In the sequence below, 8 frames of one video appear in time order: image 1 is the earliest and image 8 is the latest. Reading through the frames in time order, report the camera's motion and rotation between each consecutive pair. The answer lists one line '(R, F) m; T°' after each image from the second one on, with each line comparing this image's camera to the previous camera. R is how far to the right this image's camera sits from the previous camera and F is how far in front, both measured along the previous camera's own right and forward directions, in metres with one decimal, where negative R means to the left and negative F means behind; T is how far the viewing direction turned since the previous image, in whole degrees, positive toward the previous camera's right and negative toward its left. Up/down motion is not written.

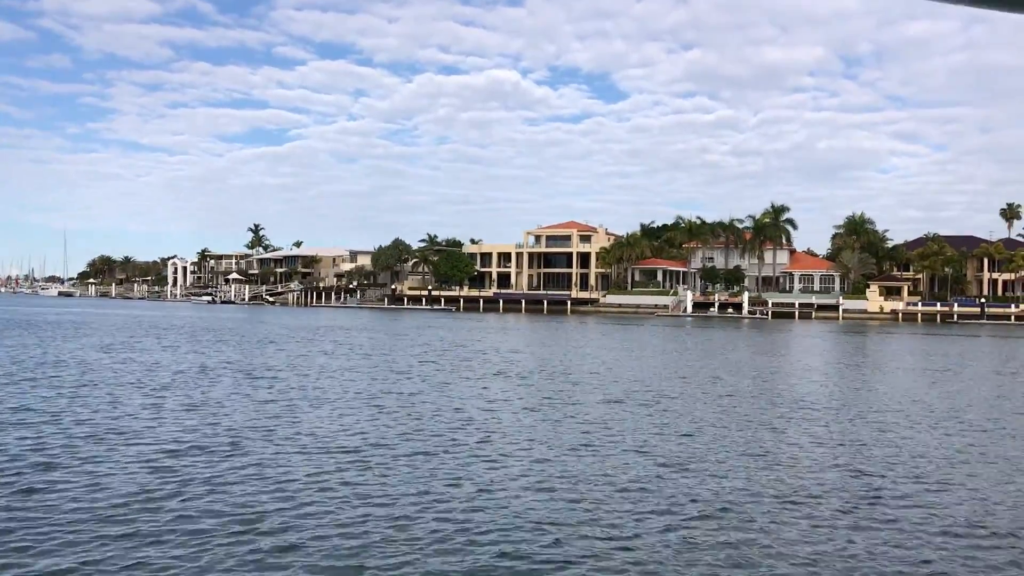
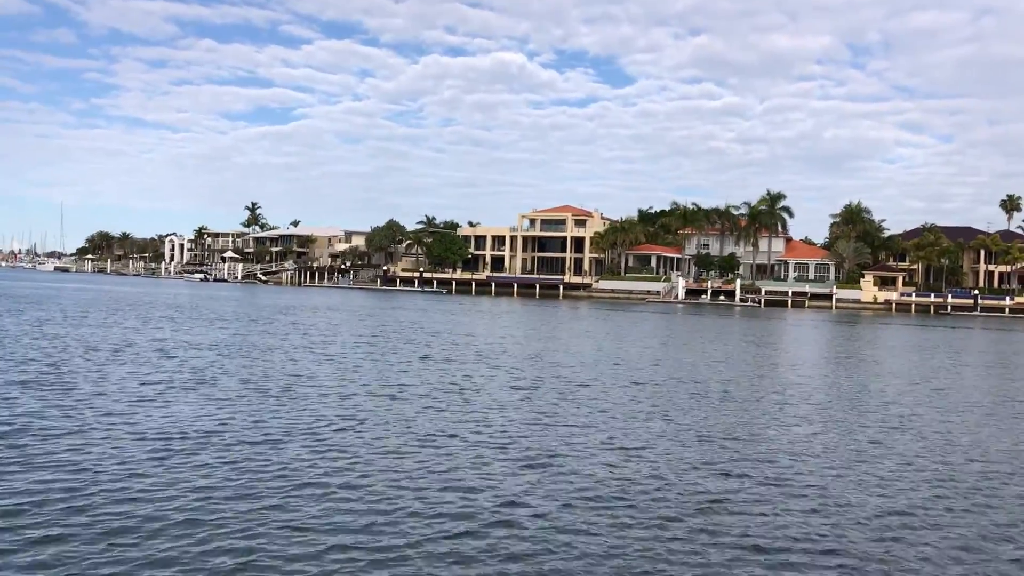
(+1.0, +0.7) m; 0°
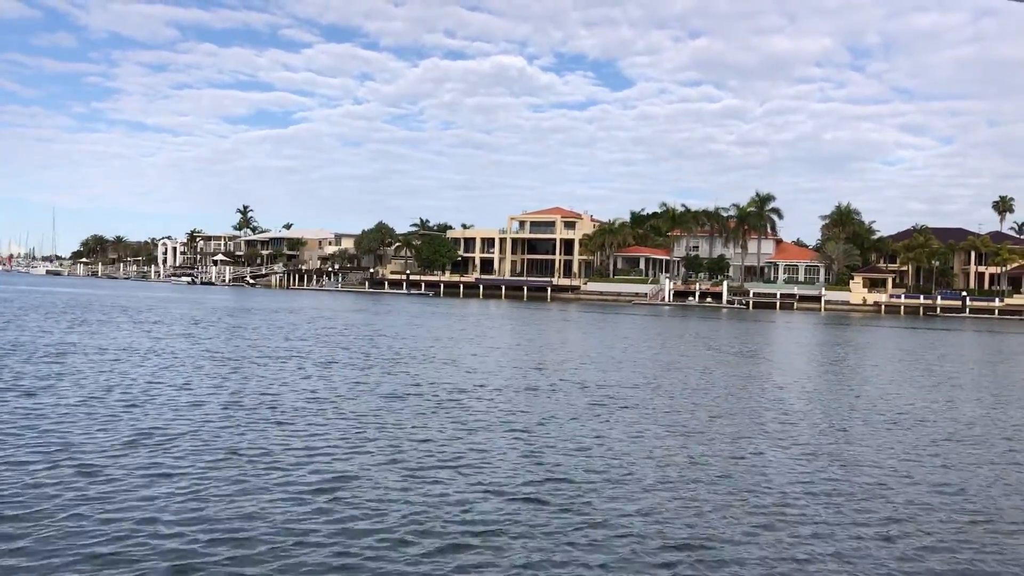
(+1.1, +0.7) m; 0°
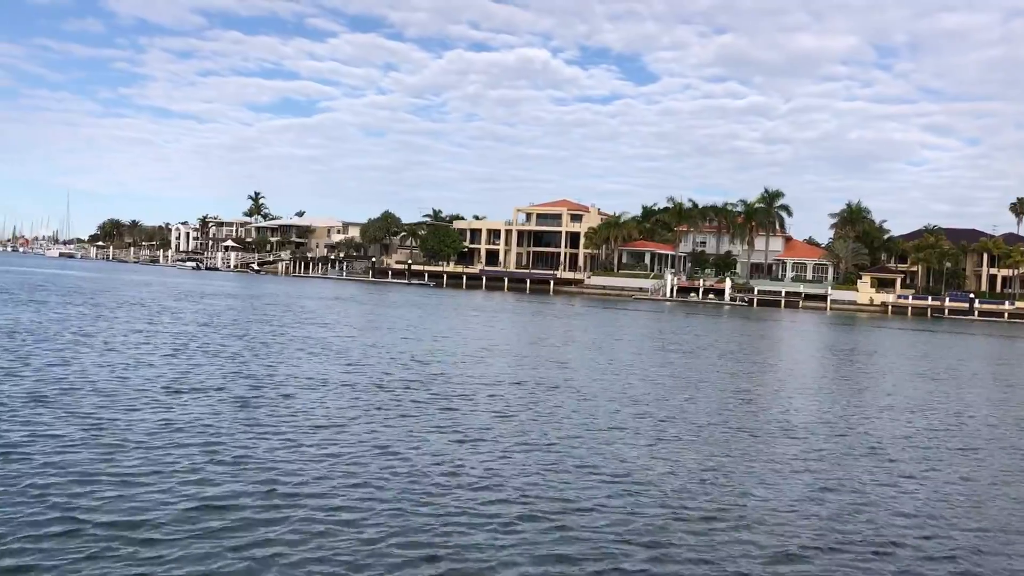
(+1.5, +0.9) m; -1°
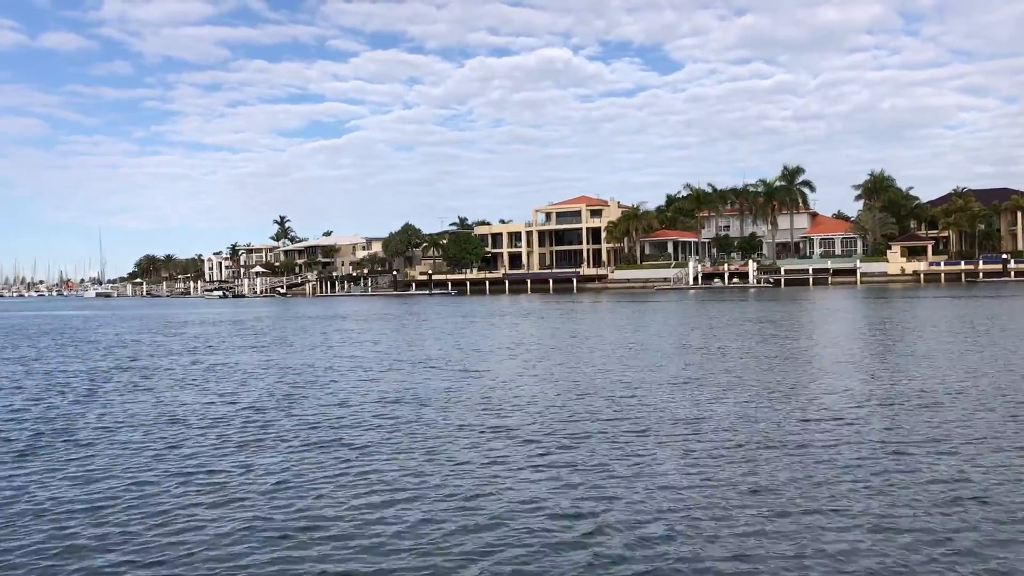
(+1.5, +0.9) m; -2°
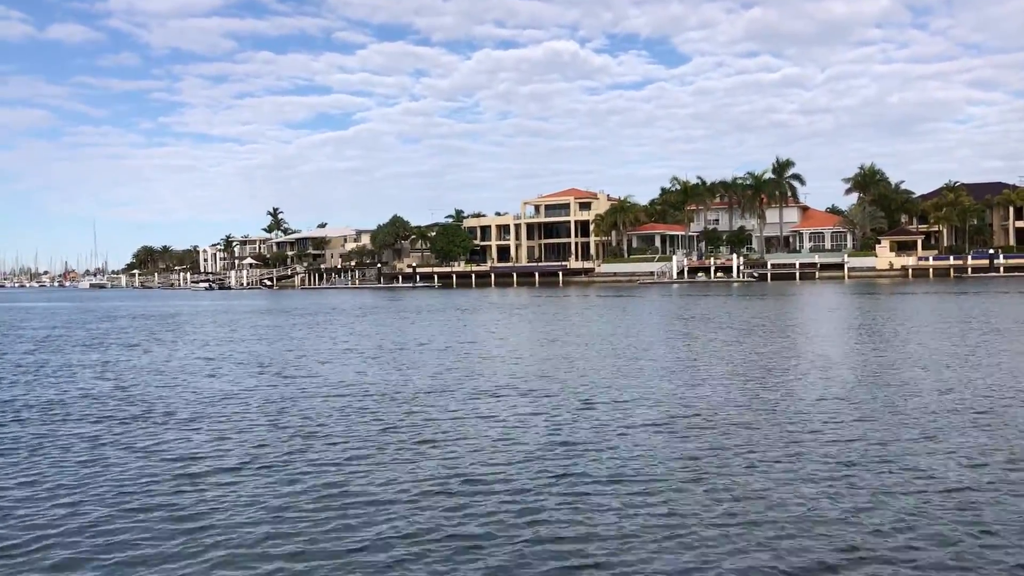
(+1.7, +1.0) m; 0°
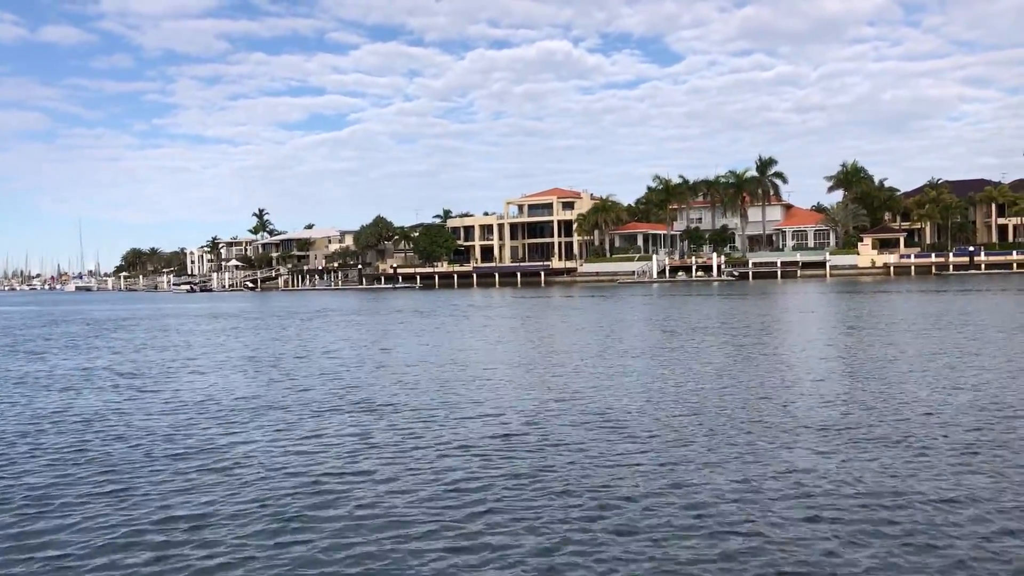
(+1.1, +0.6) m; 0°
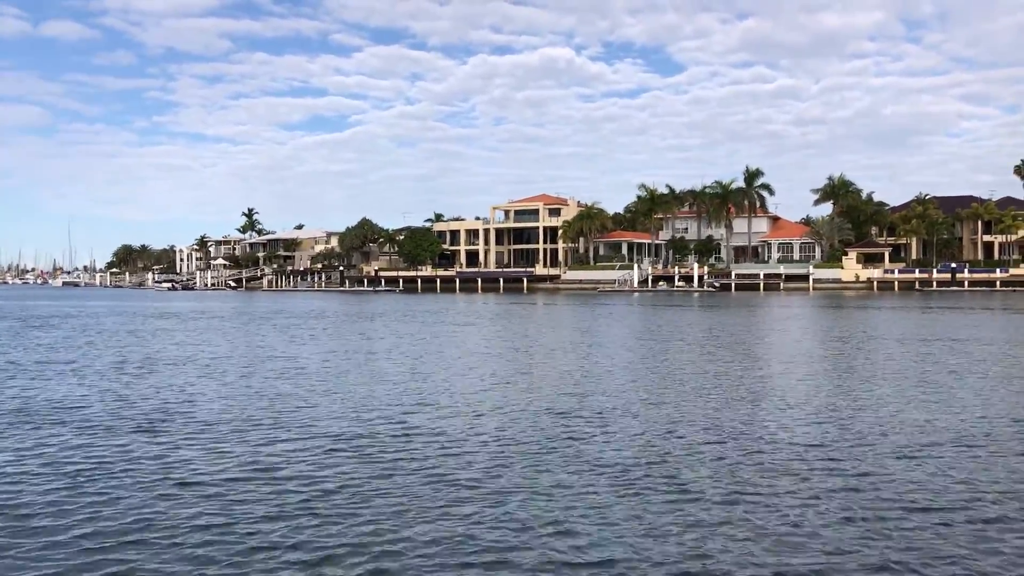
(+1.2, +0.7) m; 0°
